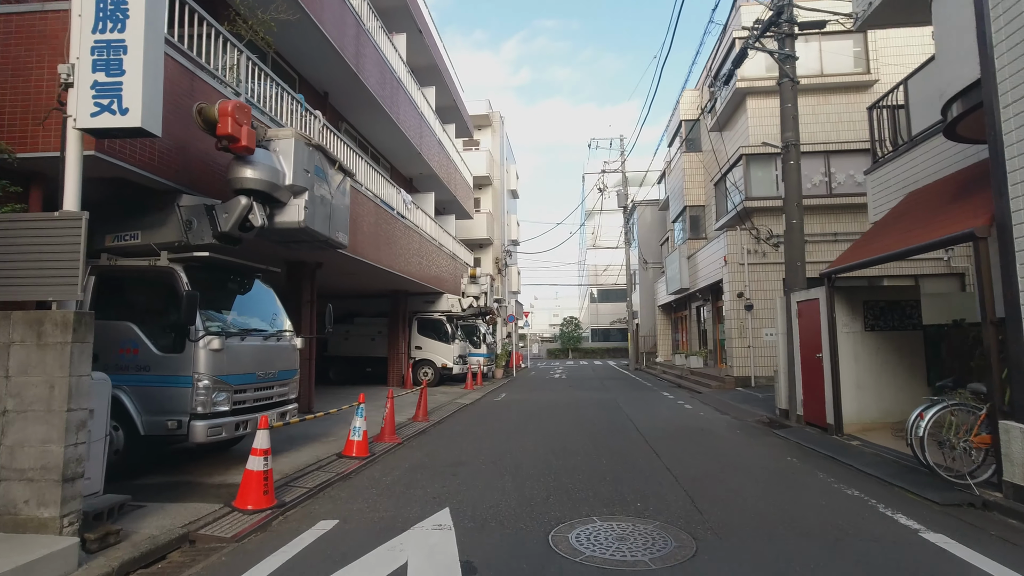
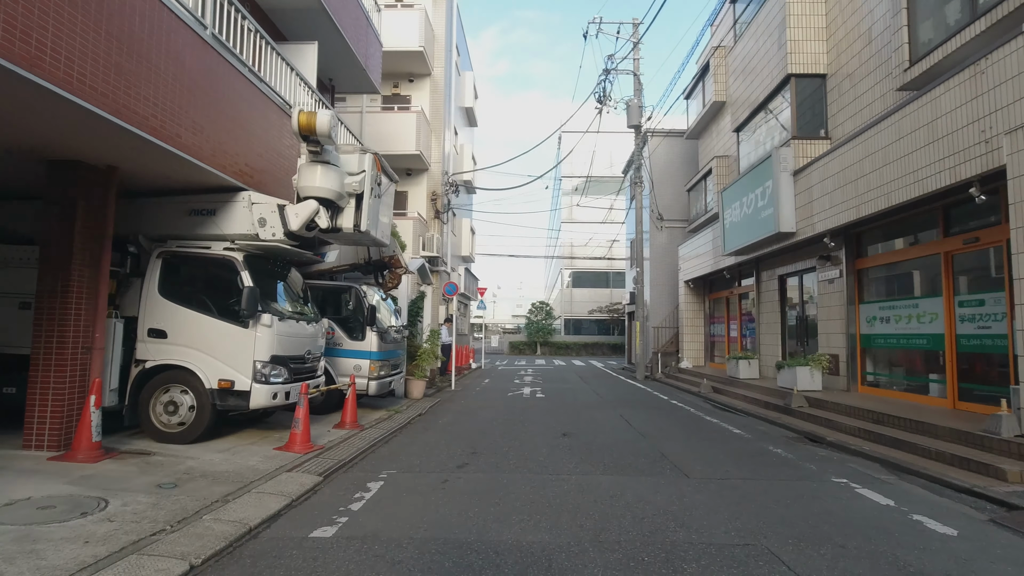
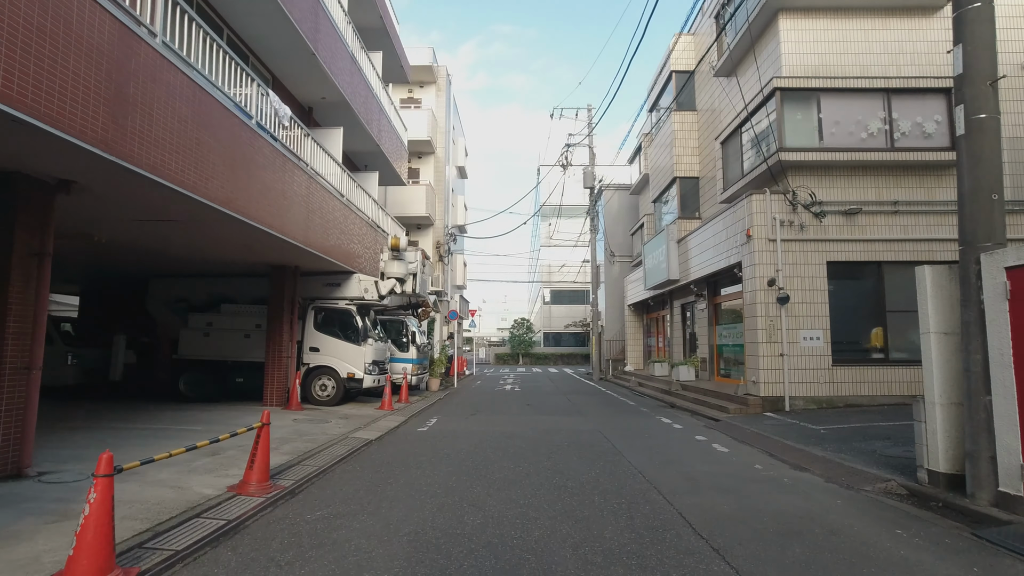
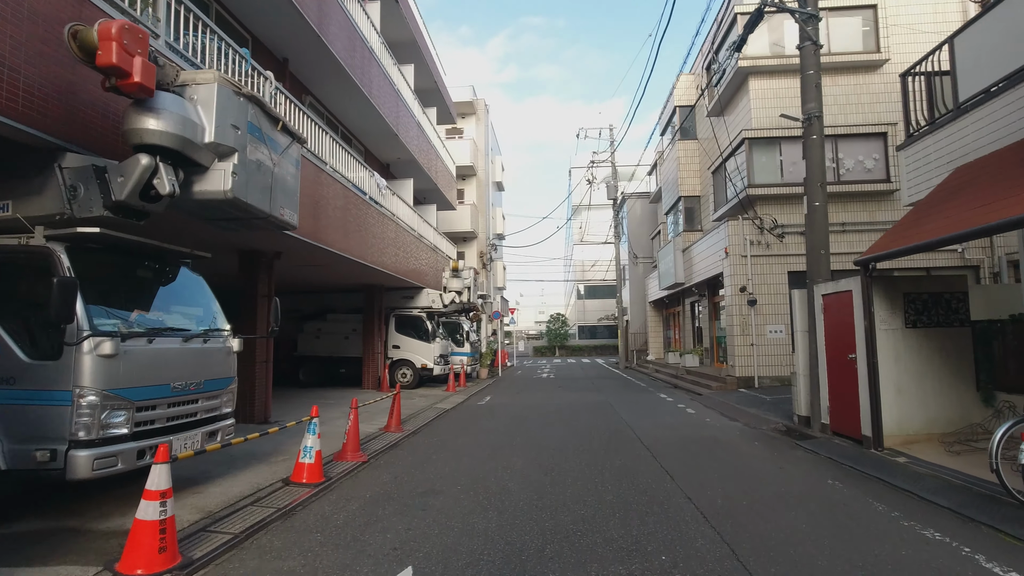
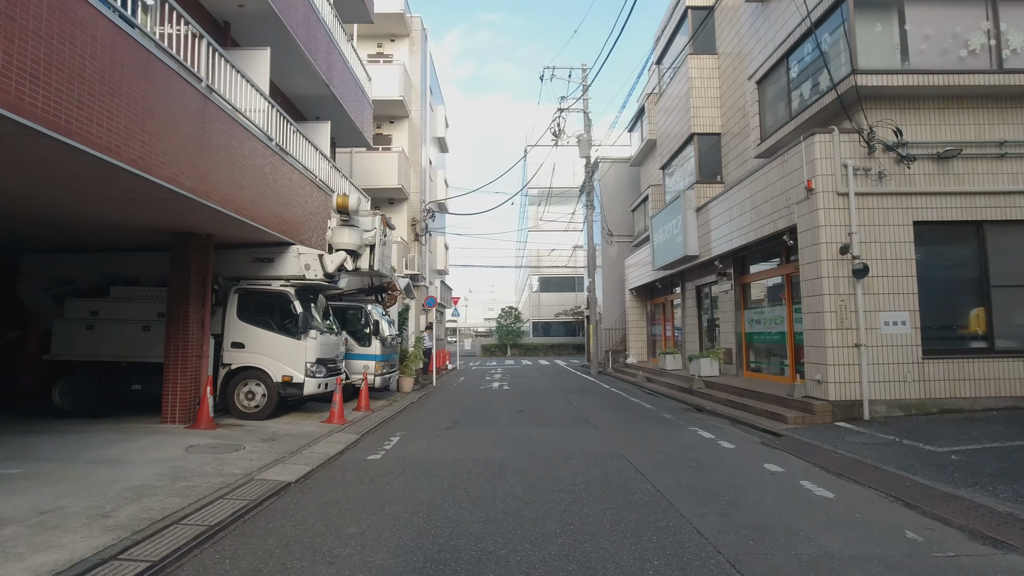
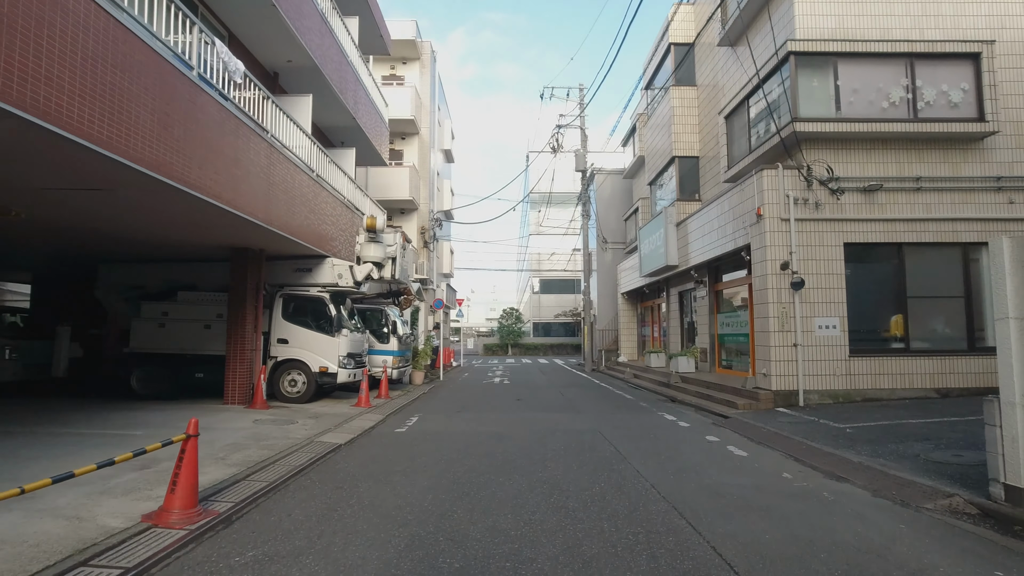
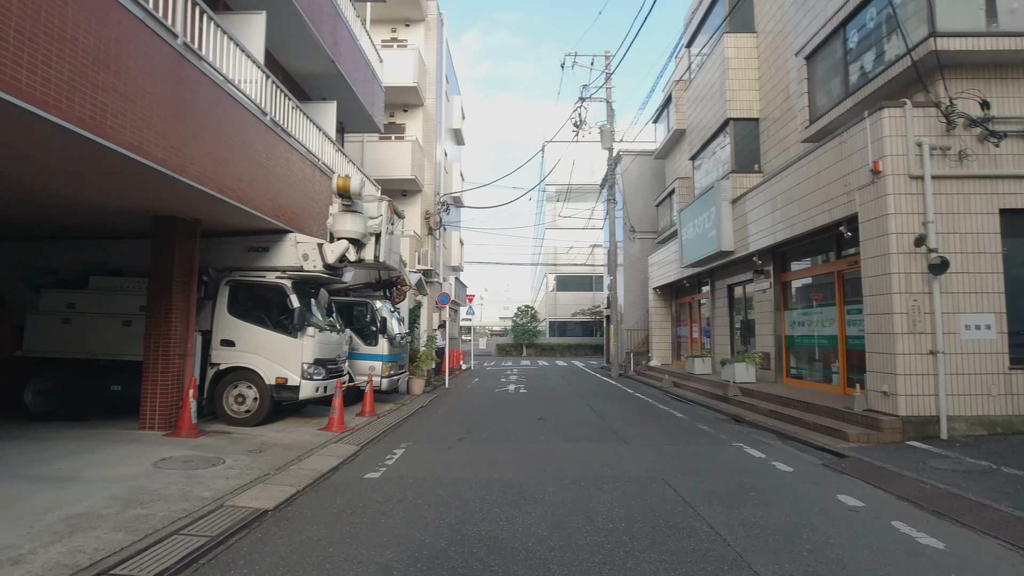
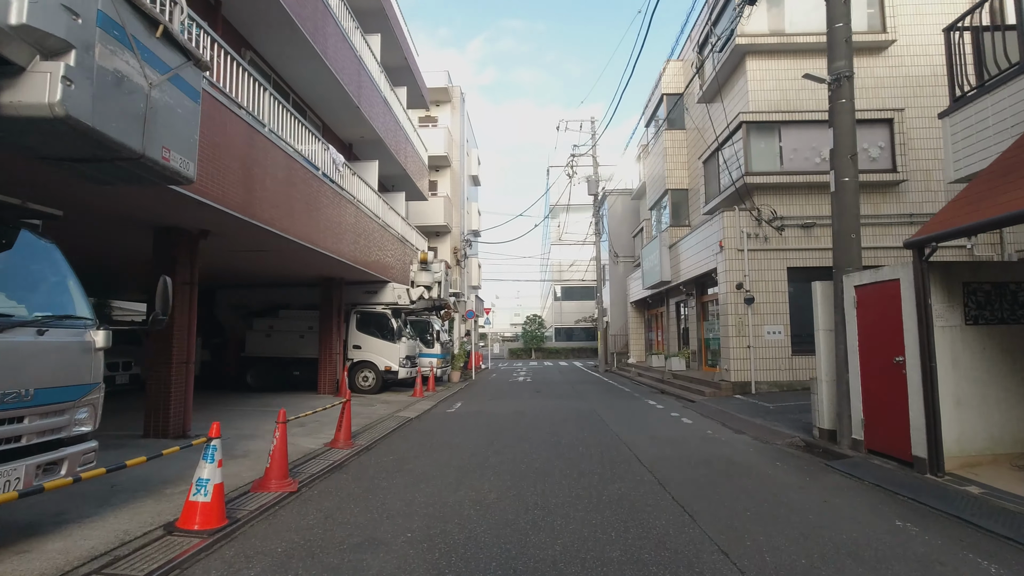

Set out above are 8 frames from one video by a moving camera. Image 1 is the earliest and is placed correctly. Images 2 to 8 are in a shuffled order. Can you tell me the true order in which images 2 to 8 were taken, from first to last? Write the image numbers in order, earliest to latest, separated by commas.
4, 8, 3, 6, 5, 7, 2
